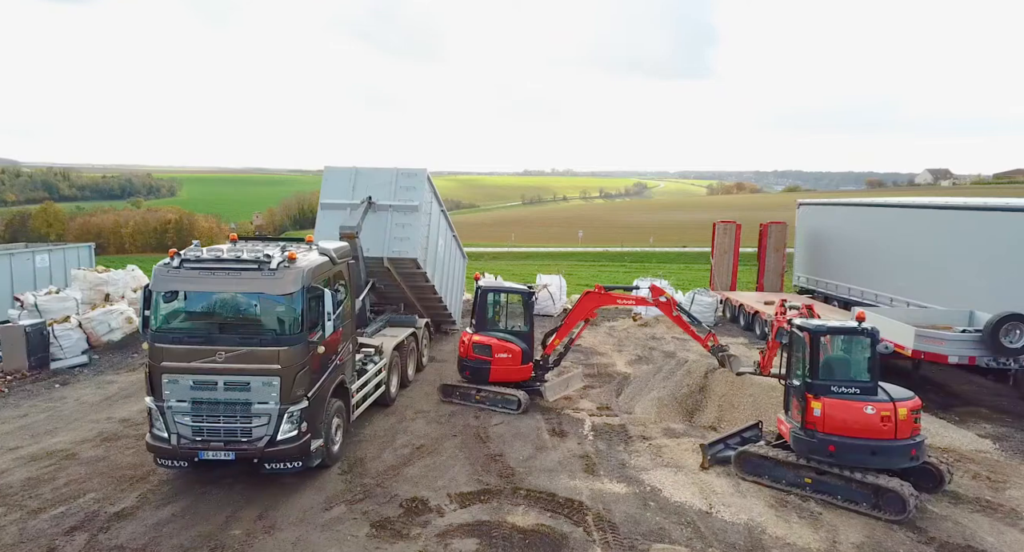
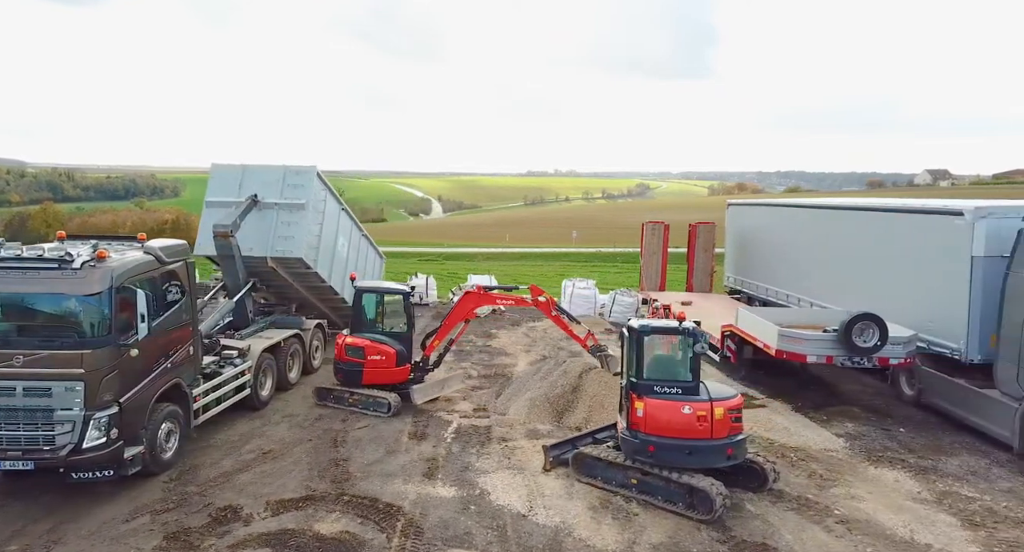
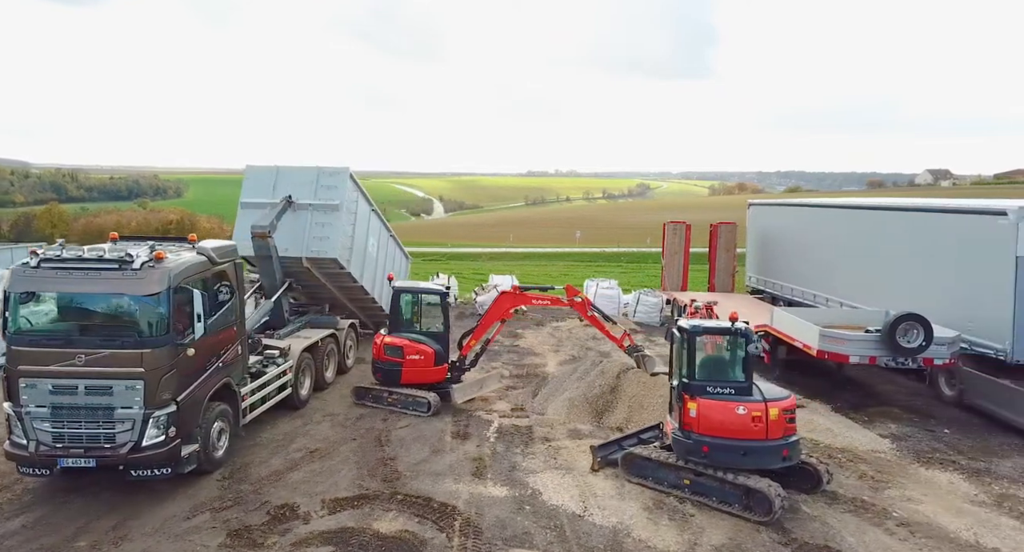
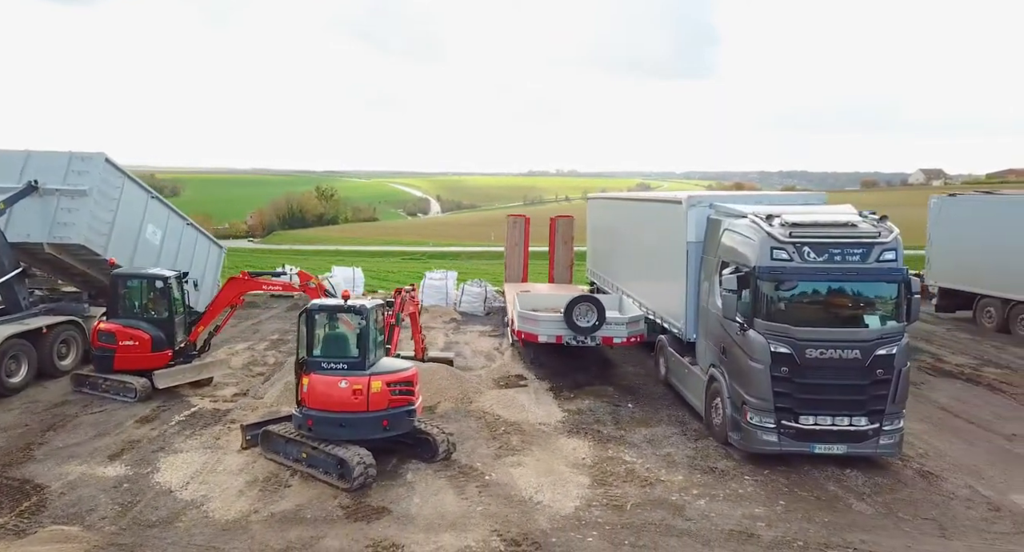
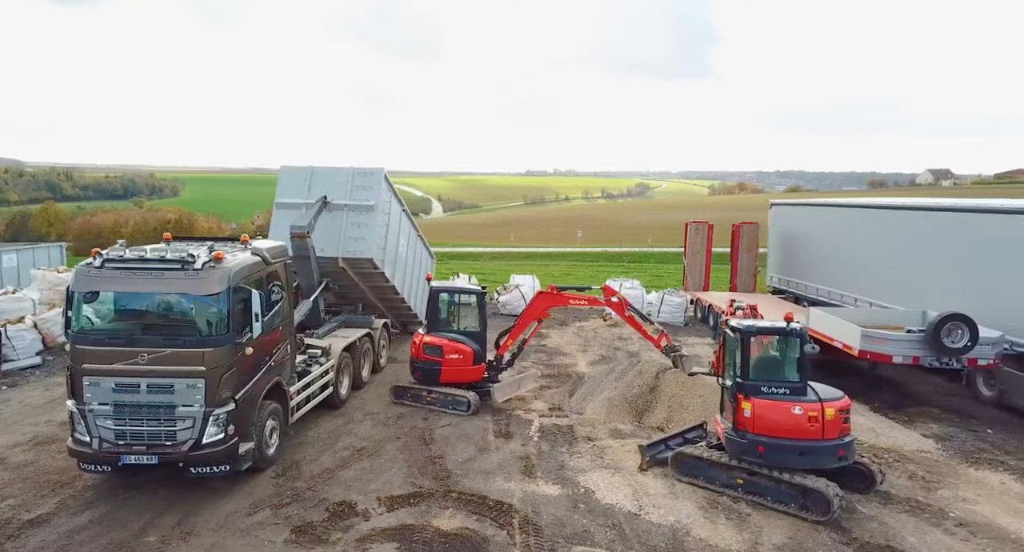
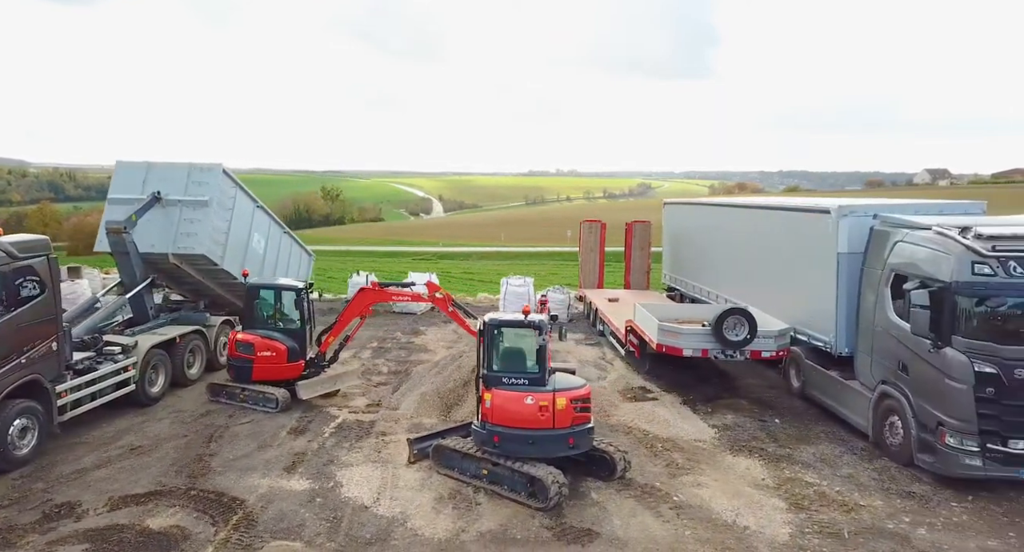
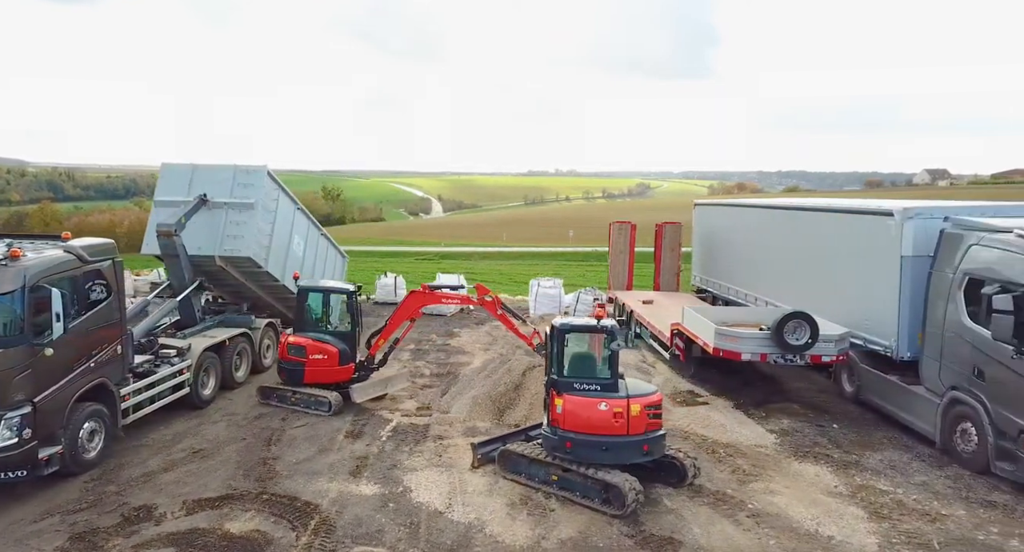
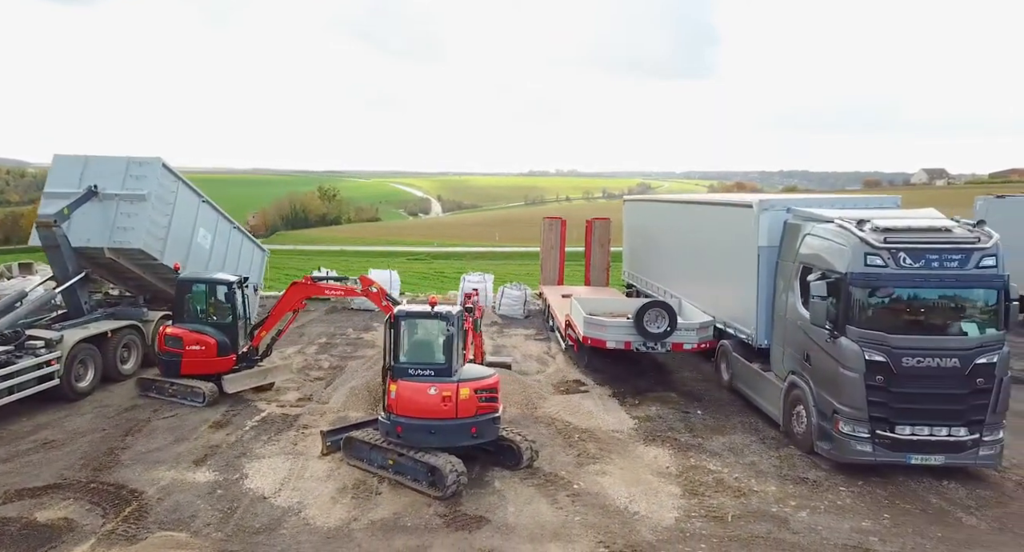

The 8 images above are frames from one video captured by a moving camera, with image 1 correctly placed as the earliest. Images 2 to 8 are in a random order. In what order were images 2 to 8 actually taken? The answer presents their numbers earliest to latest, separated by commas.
5, 3, 2, 7, 6, 8, 4
